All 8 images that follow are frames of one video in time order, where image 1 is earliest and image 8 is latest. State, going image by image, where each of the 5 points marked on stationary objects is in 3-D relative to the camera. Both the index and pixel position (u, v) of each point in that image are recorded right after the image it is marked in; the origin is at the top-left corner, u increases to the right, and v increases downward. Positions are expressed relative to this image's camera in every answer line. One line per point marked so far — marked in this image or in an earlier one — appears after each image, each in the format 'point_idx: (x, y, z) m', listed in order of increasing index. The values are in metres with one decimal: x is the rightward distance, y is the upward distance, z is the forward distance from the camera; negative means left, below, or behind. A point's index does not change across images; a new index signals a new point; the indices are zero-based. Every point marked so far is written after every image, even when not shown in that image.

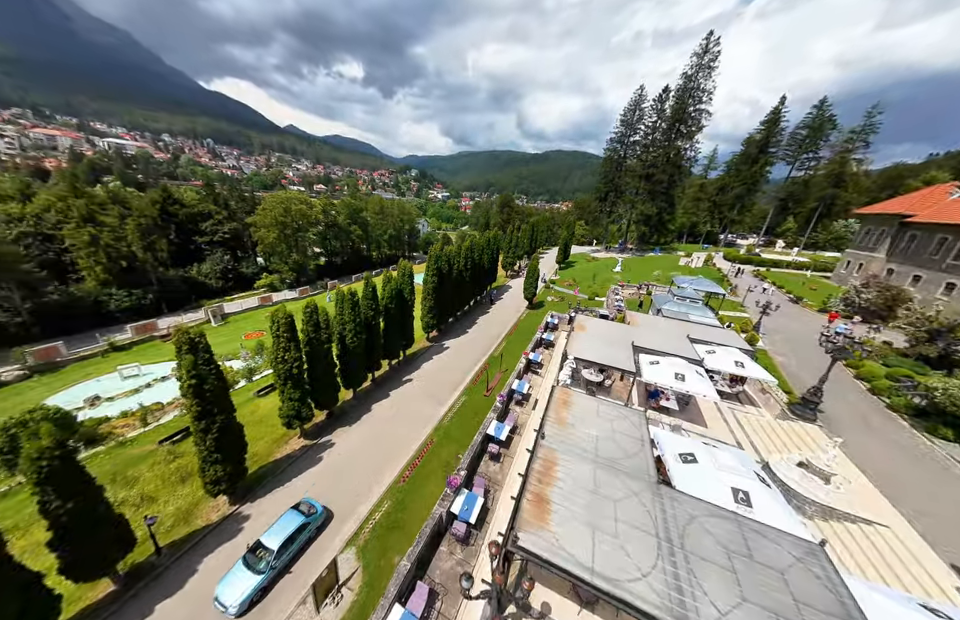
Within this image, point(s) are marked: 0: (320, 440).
0: (-9.8, -7.9, +18.4) m
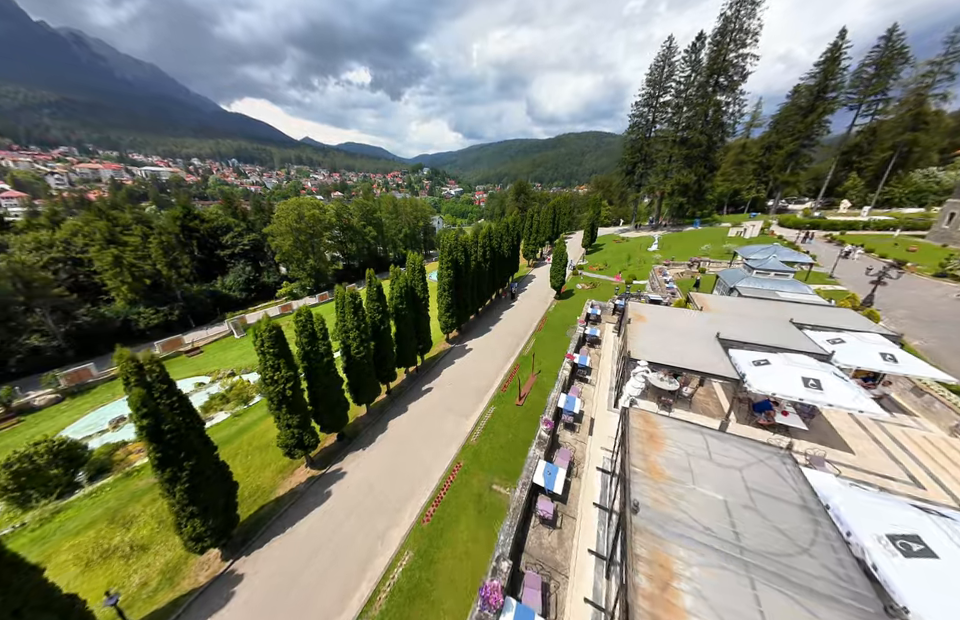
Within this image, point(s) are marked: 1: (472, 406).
0: (-7.9, -8.2, +15.7) m
1: (-0.5, -6.2, +19.5) m
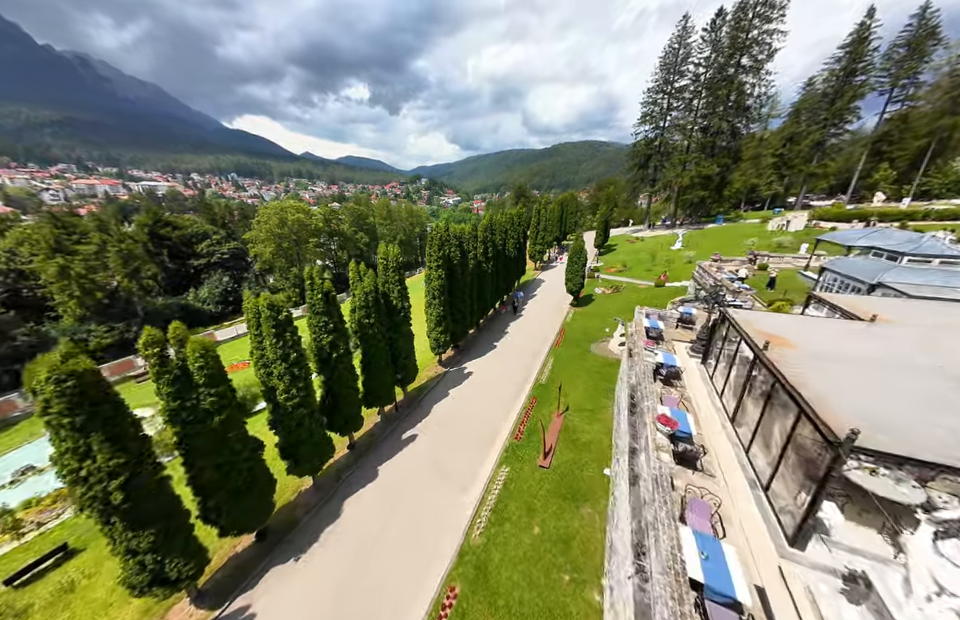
0: (-7.6, -8.9, +9.2) m
1: (-0.3, -6.8, +13.0) m
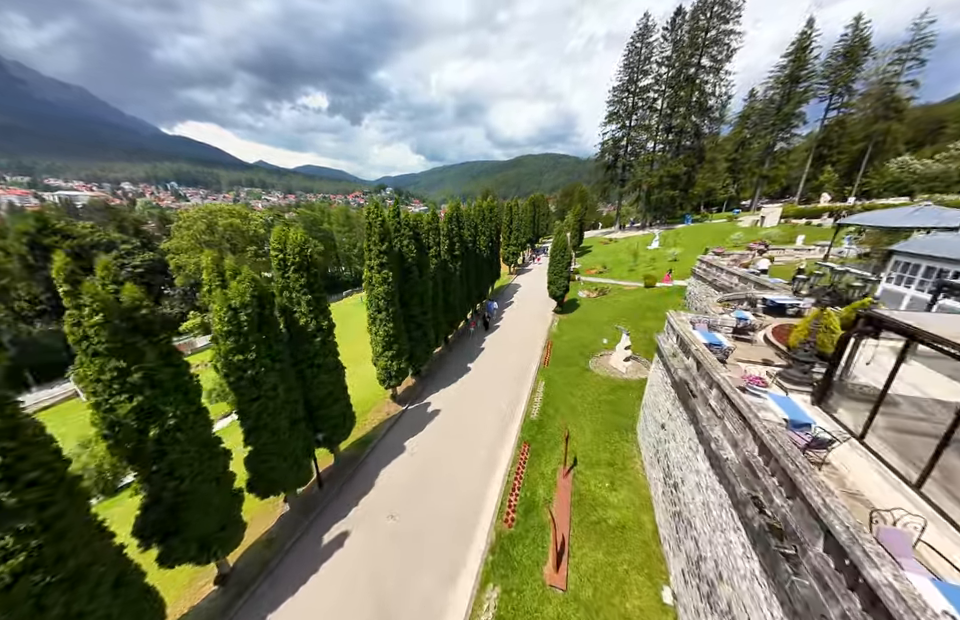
0: (-7.8, -9.5, +3.1) m
1: (-1.0, -7.3, +7.7) m
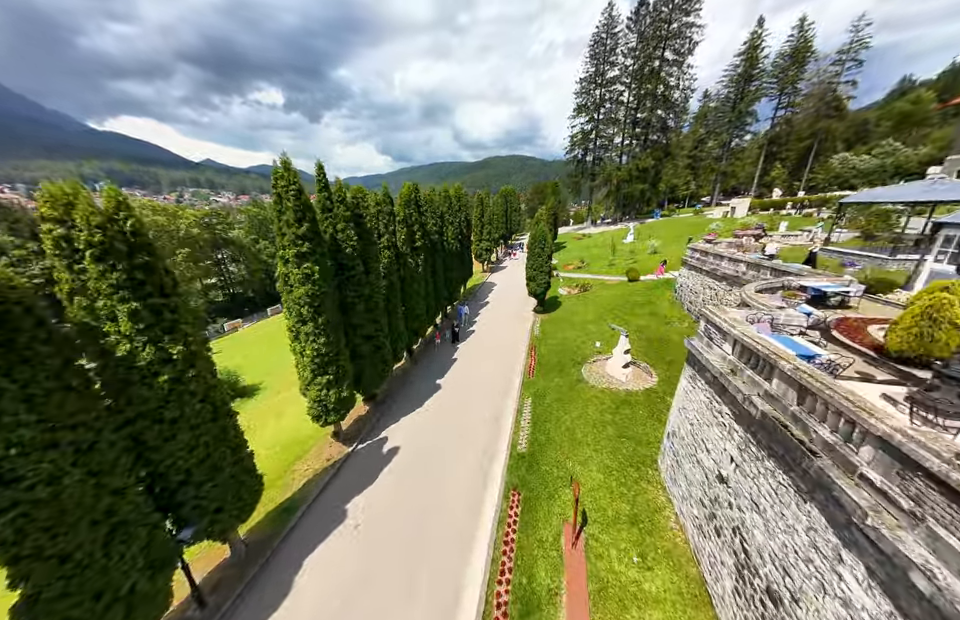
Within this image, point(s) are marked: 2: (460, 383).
0: (-7.6, -9.9, -0.8) m
1: (-1.4, -7.5, +4.4) m
2: (-0.9, -3.4, +14.3) m
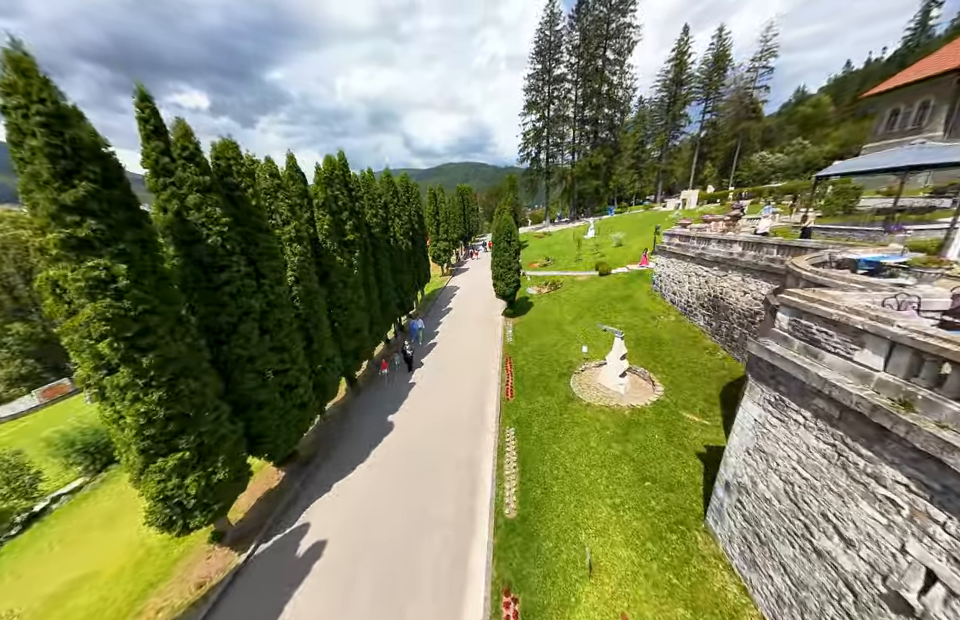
0: (-6.5, -10.4, -5.0) m
1: (-1.1, -7.6, +0.9) m
2: (-2.2, -3.8, +10.9) m
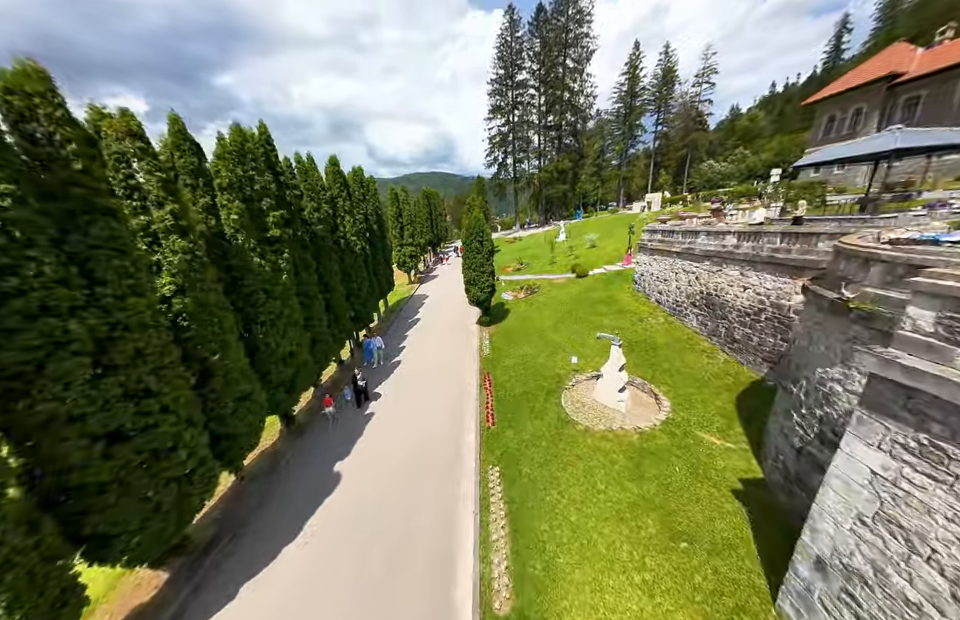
0: (-5.5, -10.5, -7.9) m
1: (-0.8, -7.7, -1.4) m
2: (-2.9, -4.1, +8.6) m
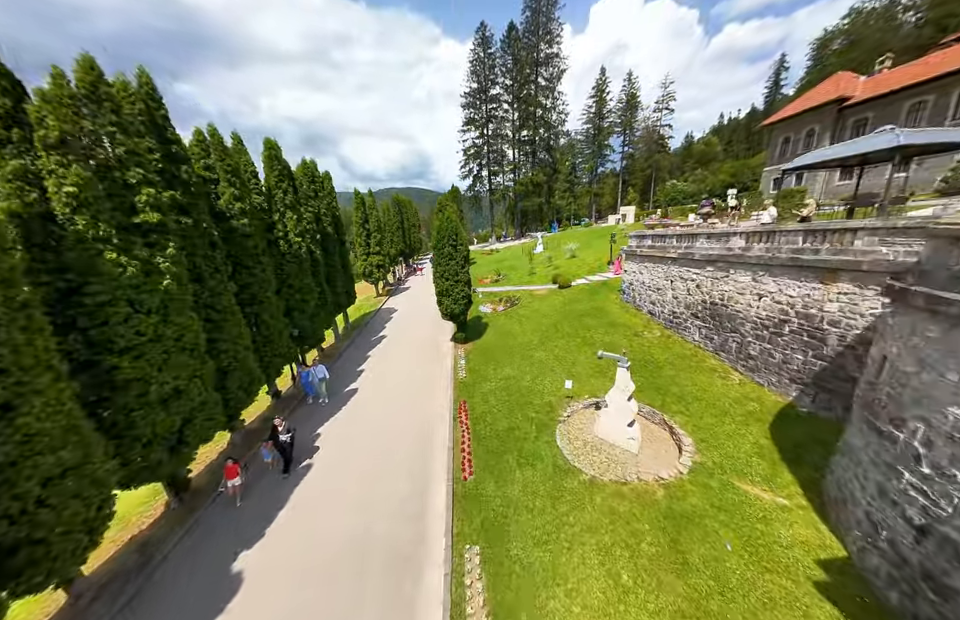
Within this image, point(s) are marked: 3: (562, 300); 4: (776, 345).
0: (-4.7, -10.1, -10.8) m
1: (-0.5, -7.5, -3.8) m
2: (-3.5, -4.5, +6.1) m
3: (+4.6, +0.6, +17.0) m
4: (+8.0, -0.9, +8.1) m
